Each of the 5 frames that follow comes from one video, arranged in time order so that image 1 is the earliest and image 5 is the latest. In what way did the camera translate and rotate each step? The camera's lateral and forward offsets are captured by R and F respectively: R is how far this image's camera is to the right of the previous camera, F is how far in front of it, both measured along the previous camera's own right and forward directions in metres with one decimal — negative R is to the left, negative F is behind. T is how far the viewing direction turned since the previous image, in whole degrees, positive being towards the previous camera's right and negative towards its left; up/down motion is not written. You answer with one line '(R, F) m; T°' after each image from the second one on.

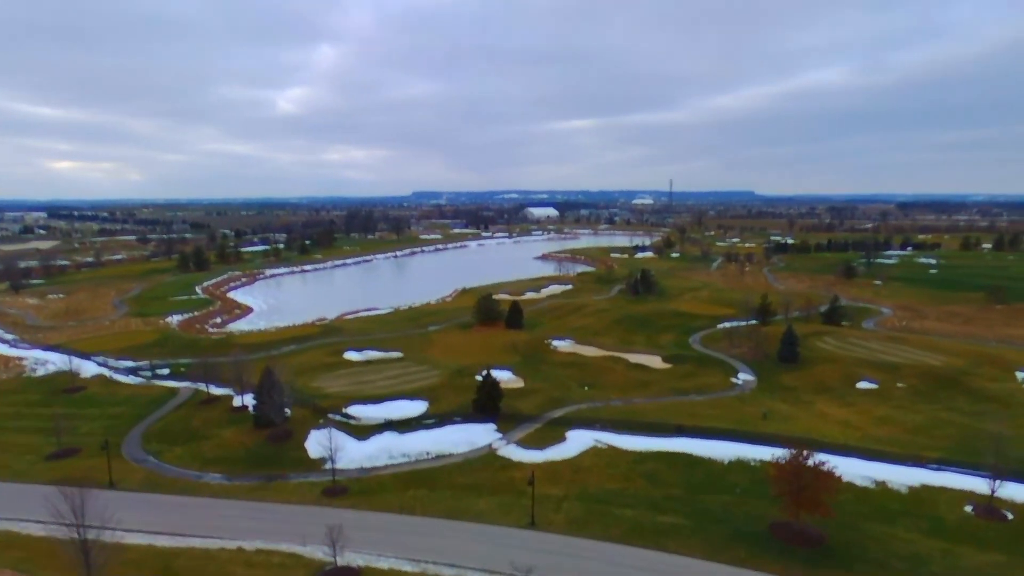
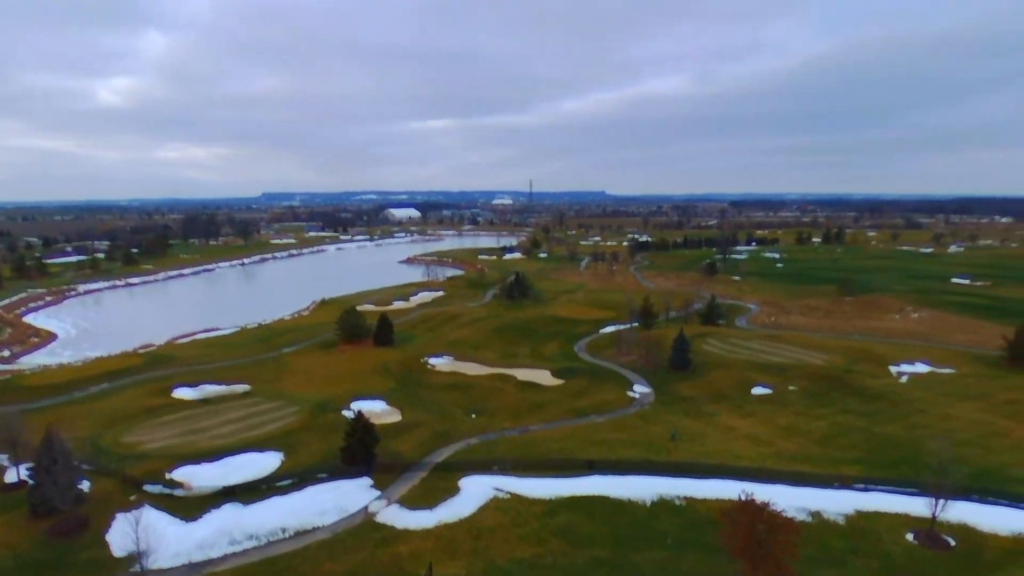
(-0.5, +6.4) m; +12°
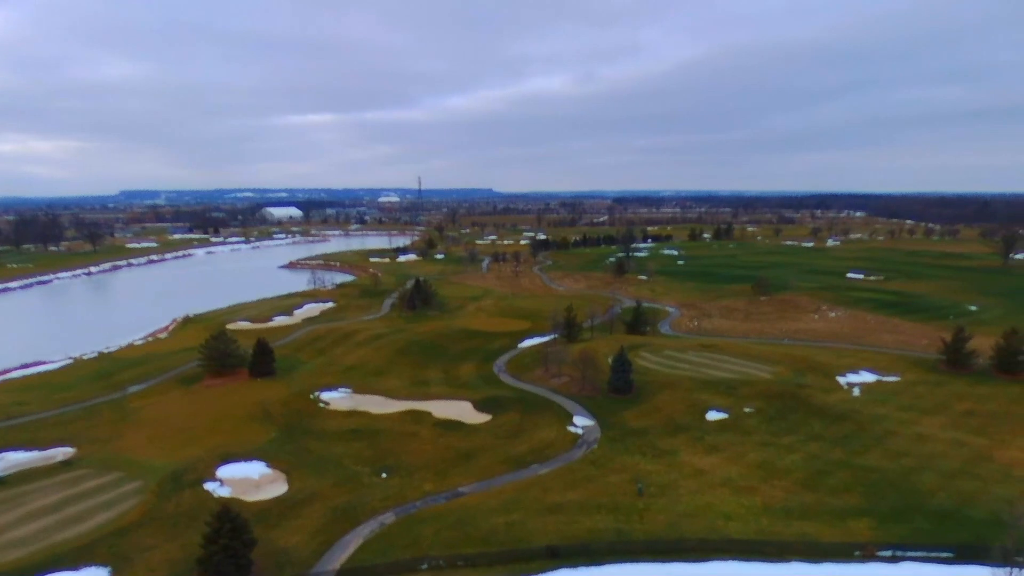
(-1.4, +8.4) m; +10°
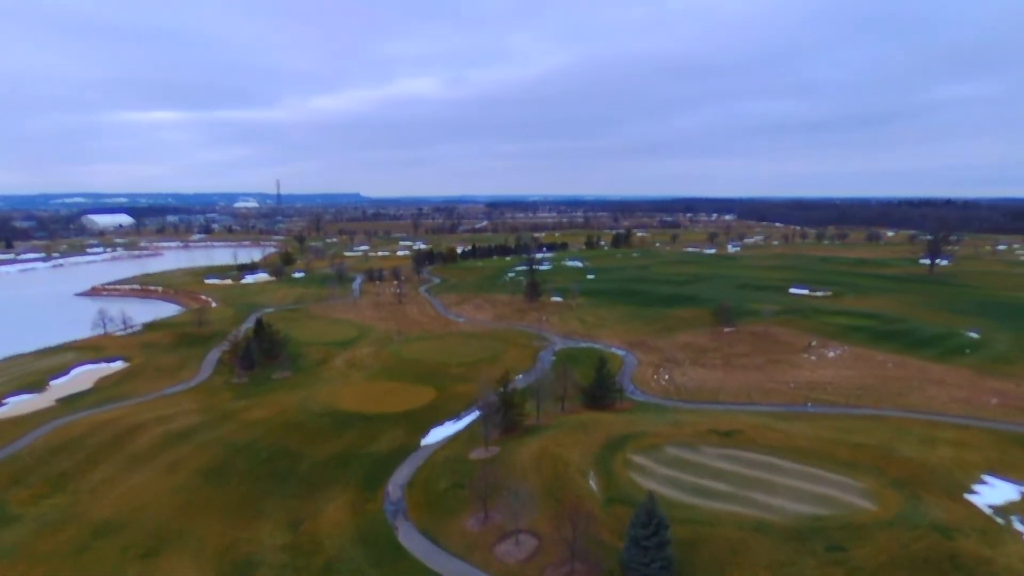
(-1.3, +22.6) m; +11°
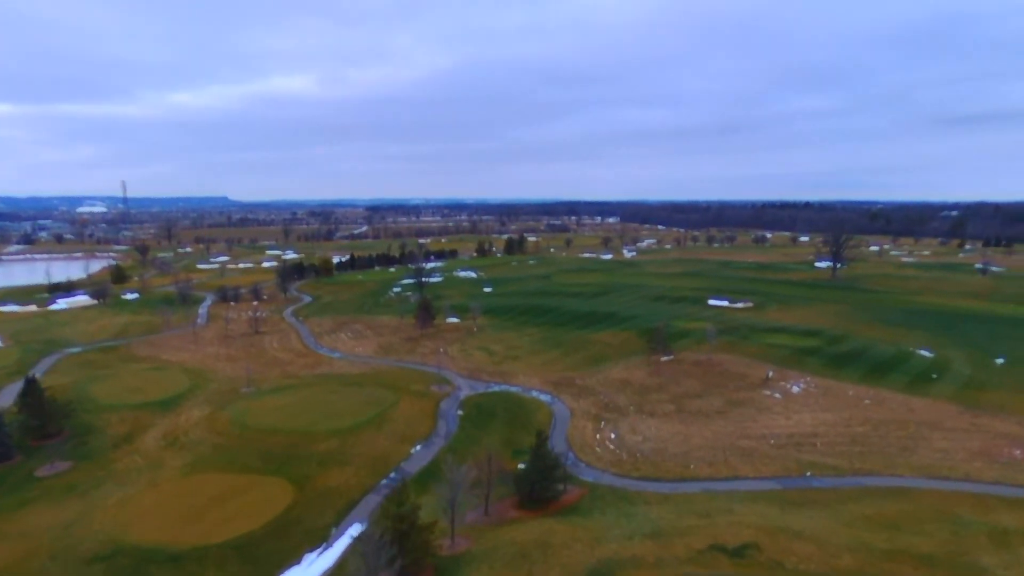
(-0.4, +13.2) m; +10°
